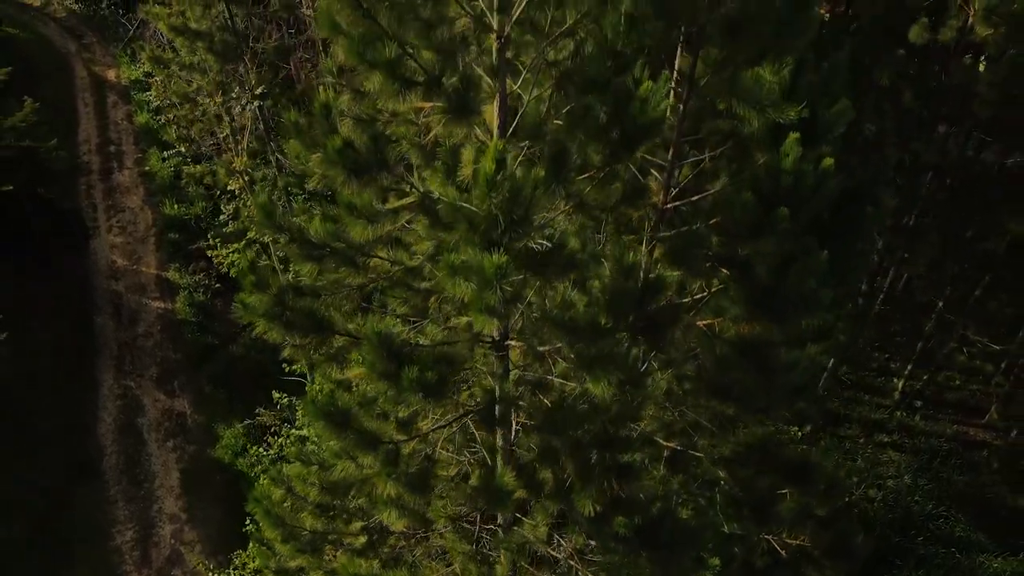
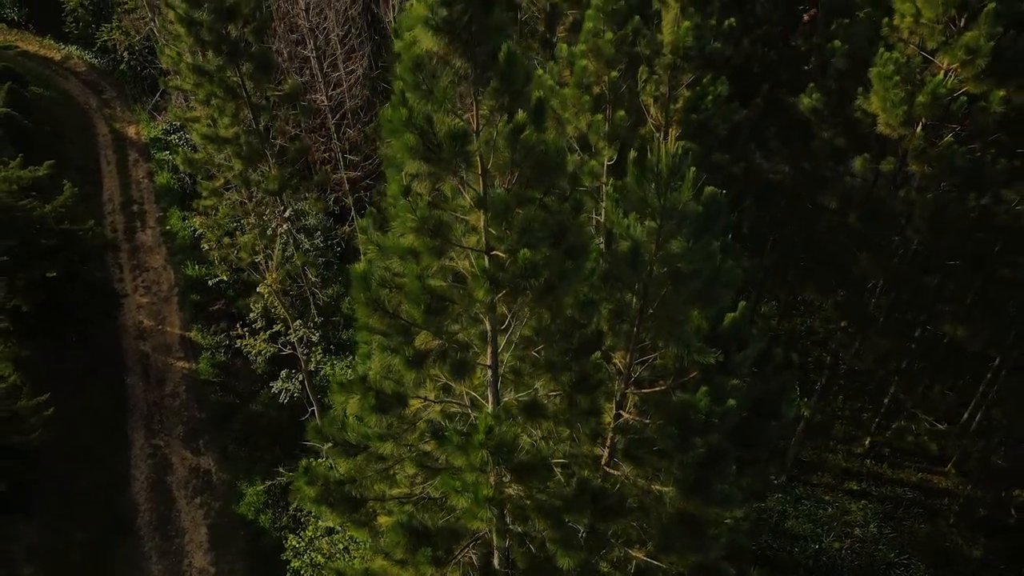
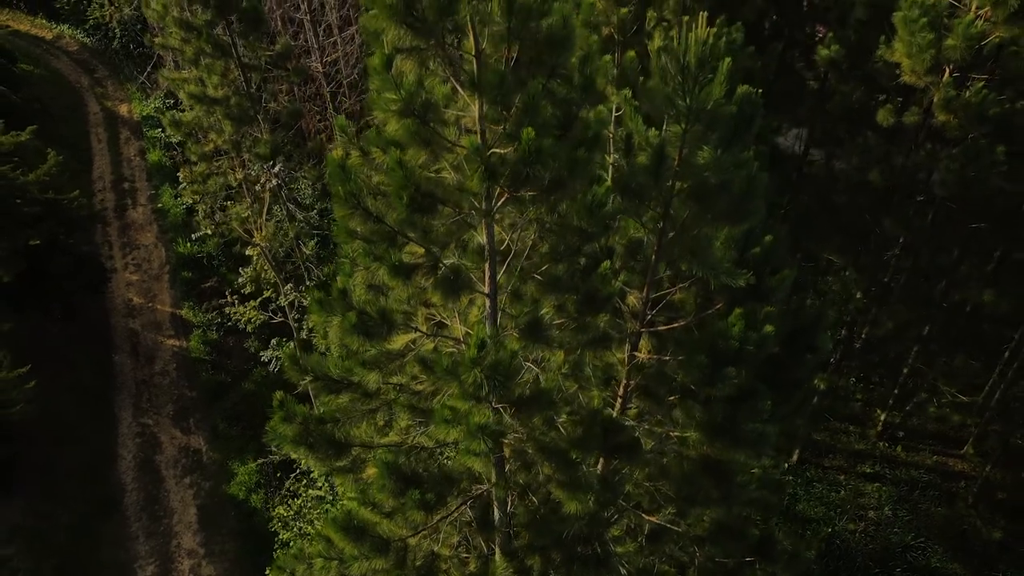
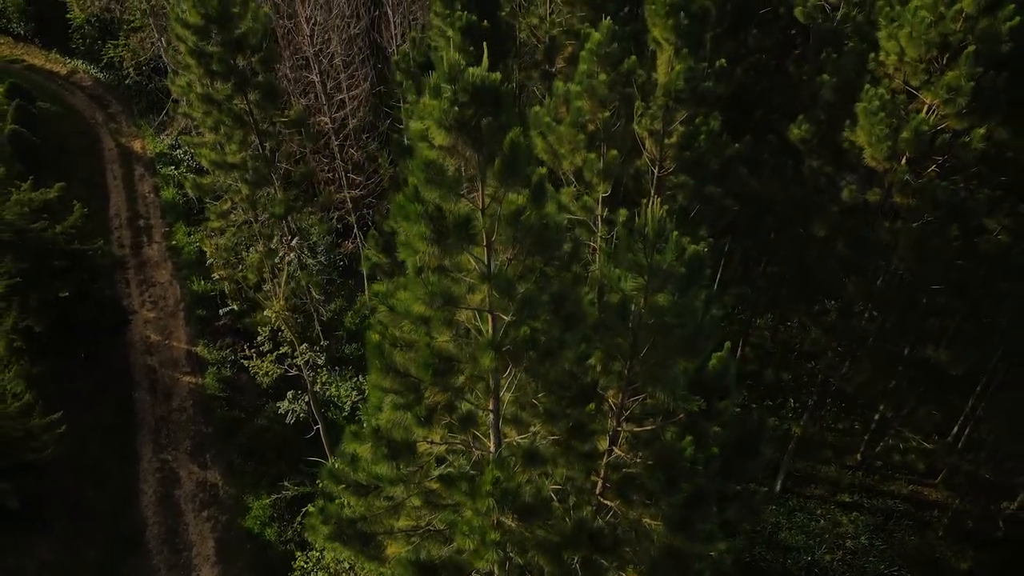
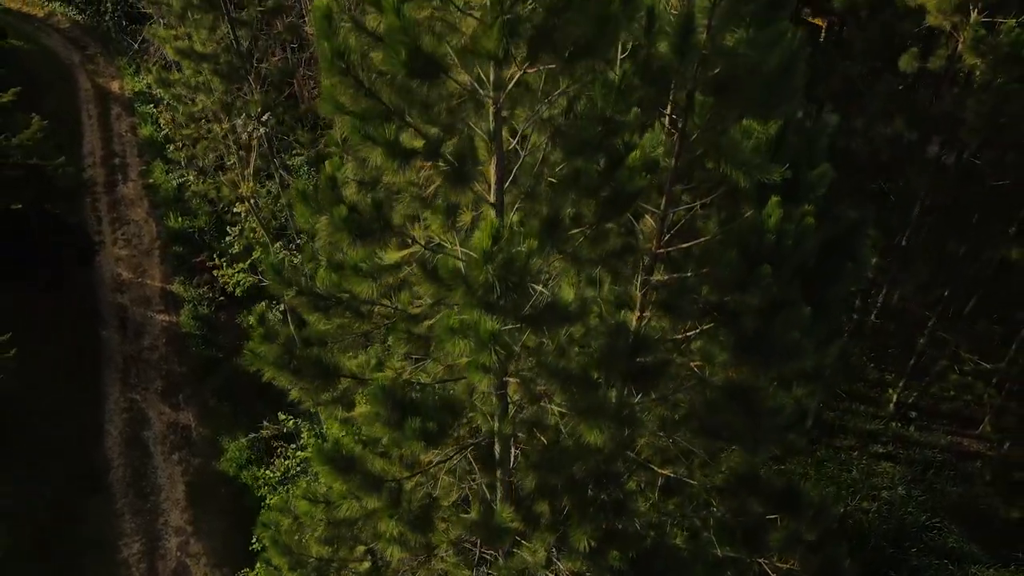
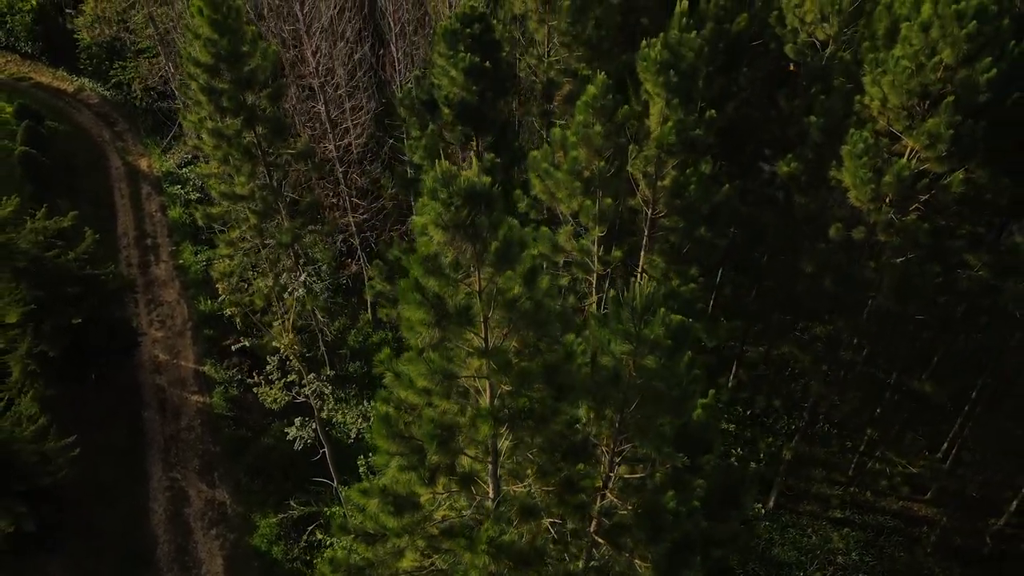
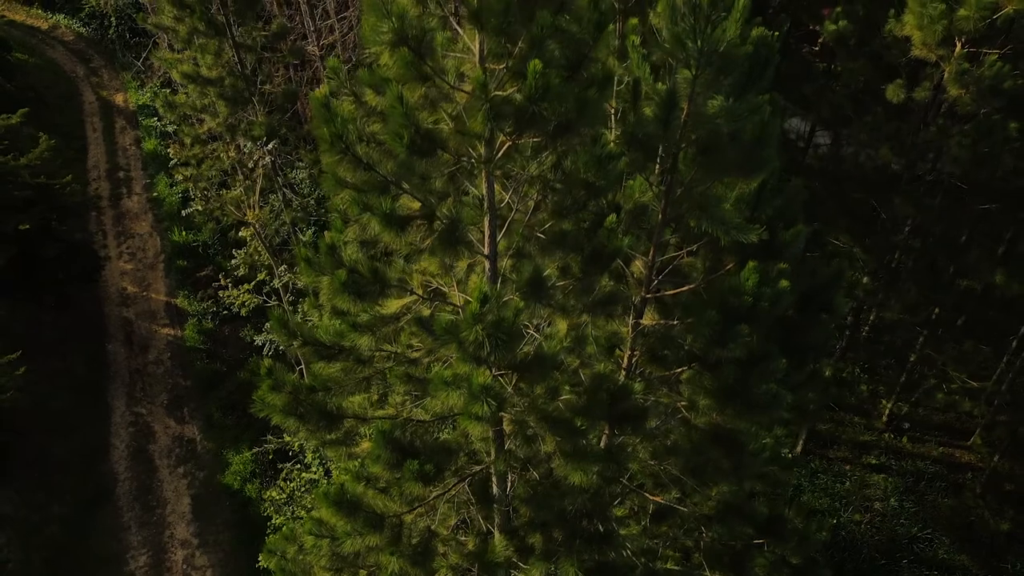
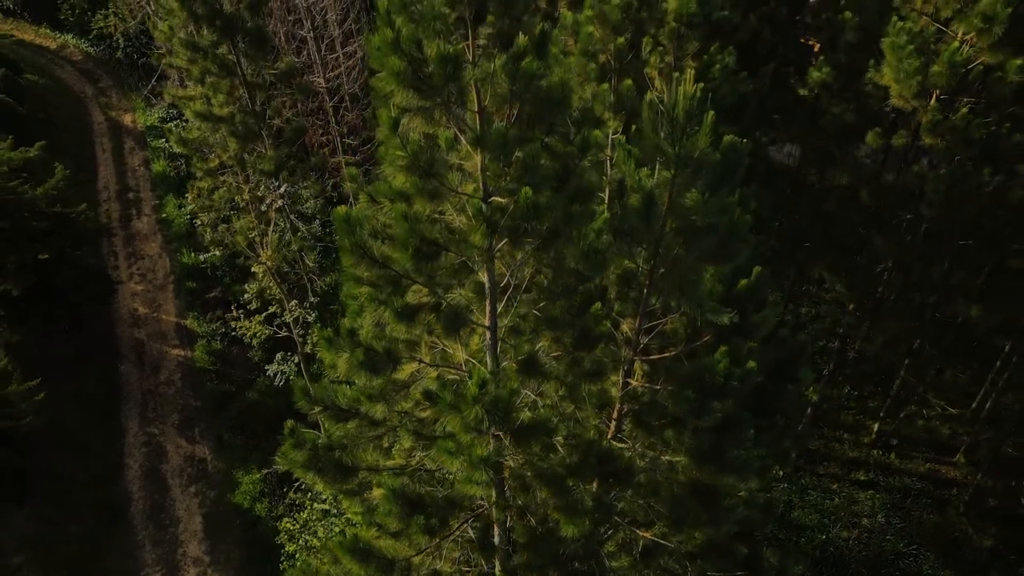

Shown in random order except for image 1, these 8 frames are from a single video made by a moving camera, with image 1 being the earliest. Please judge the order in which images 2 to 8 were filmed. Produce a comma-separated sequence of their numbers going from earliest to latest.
5, 7, 3, 8, 2, 4, 6
